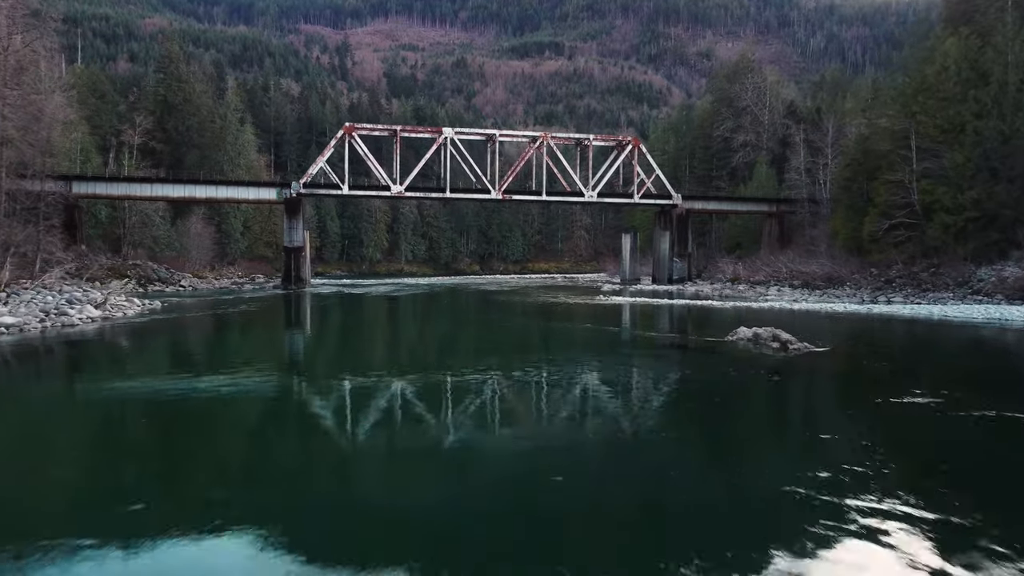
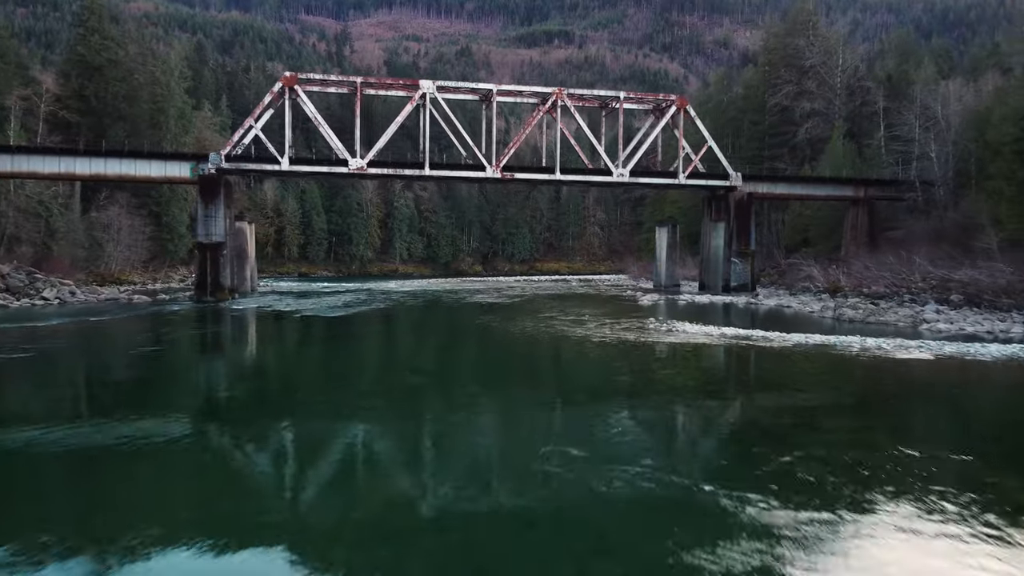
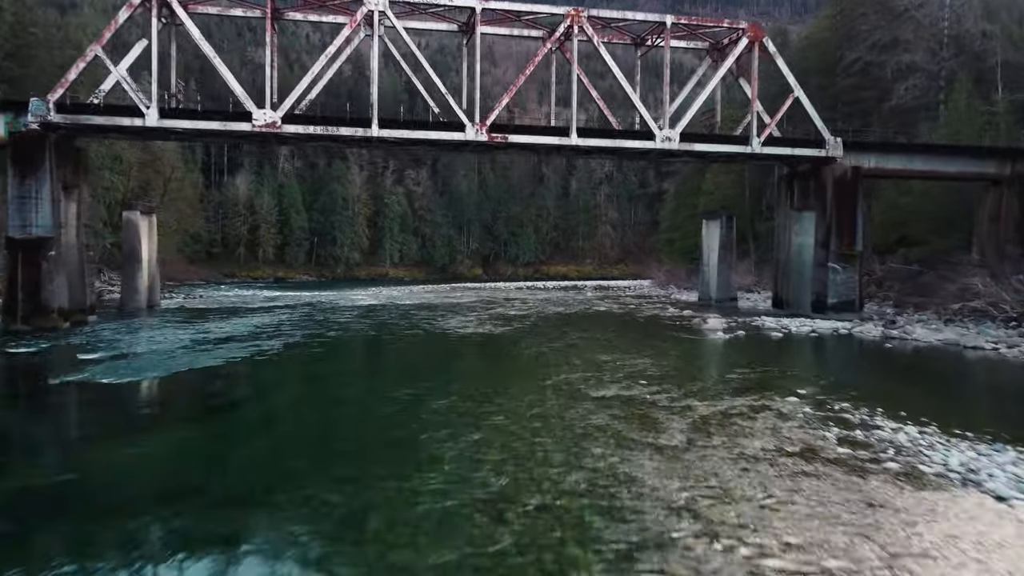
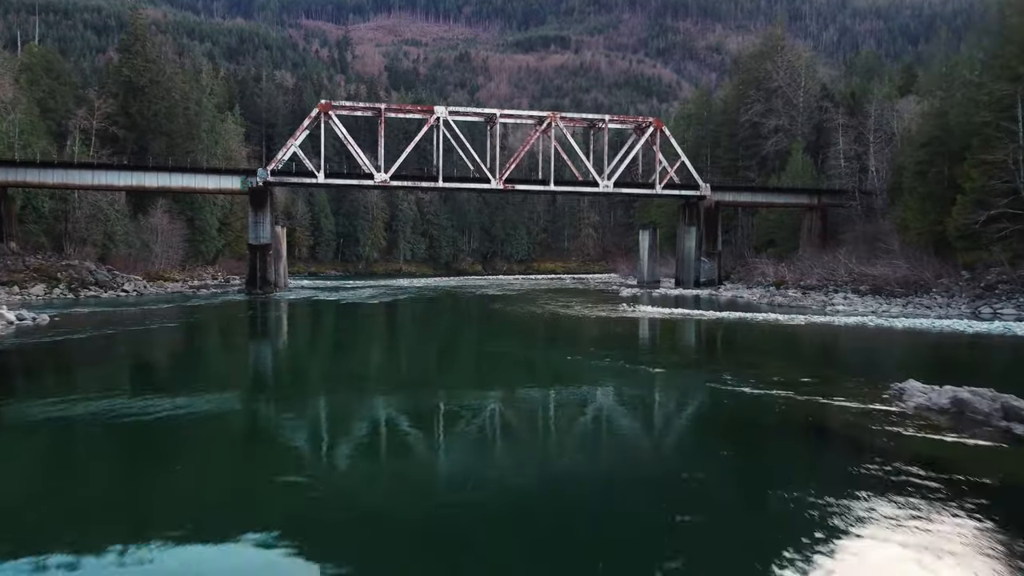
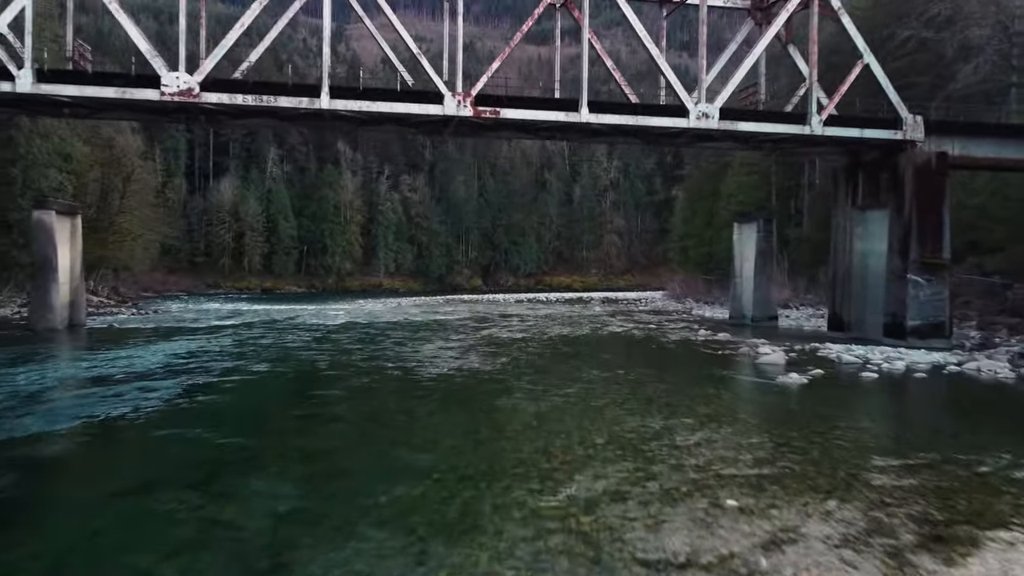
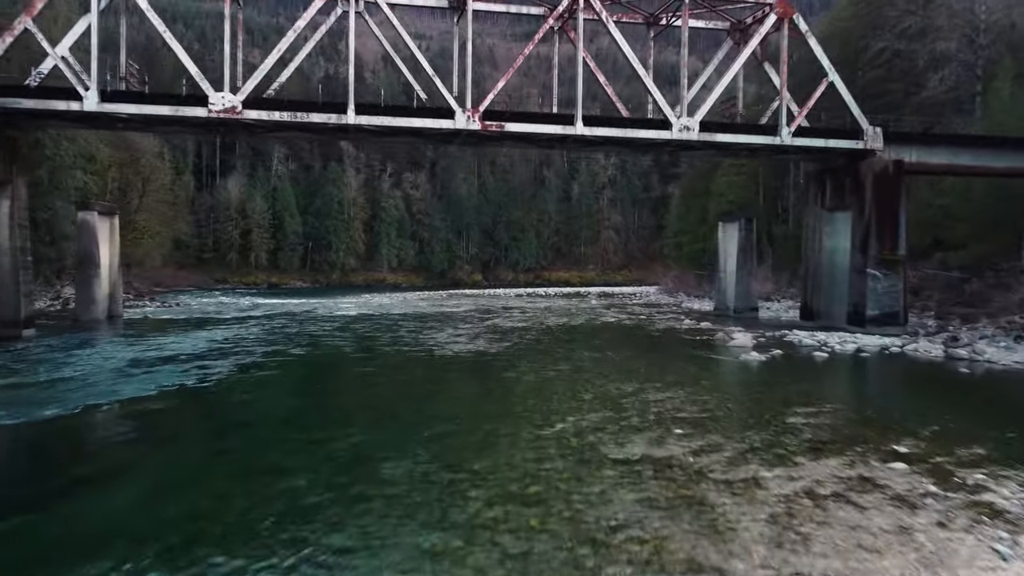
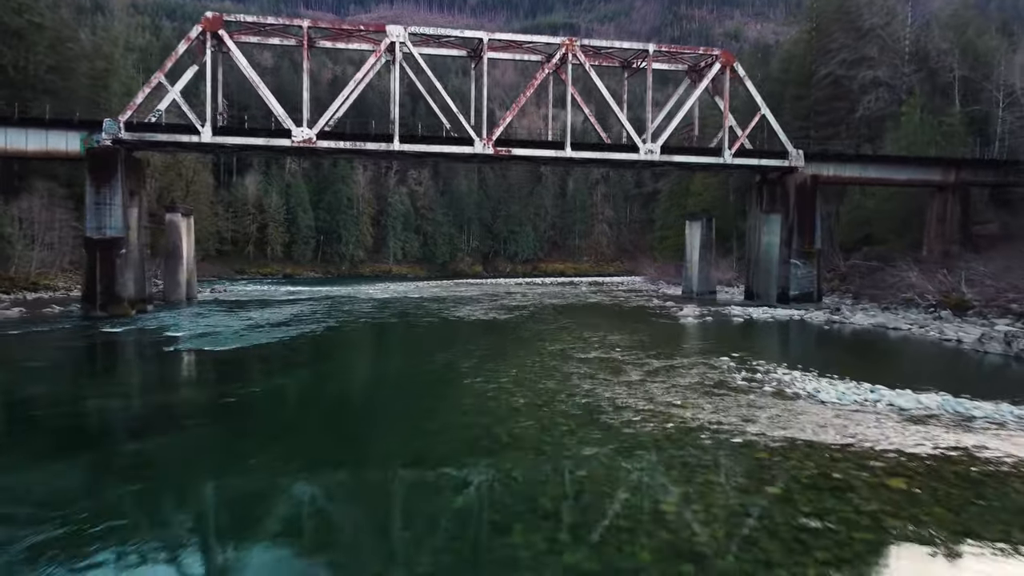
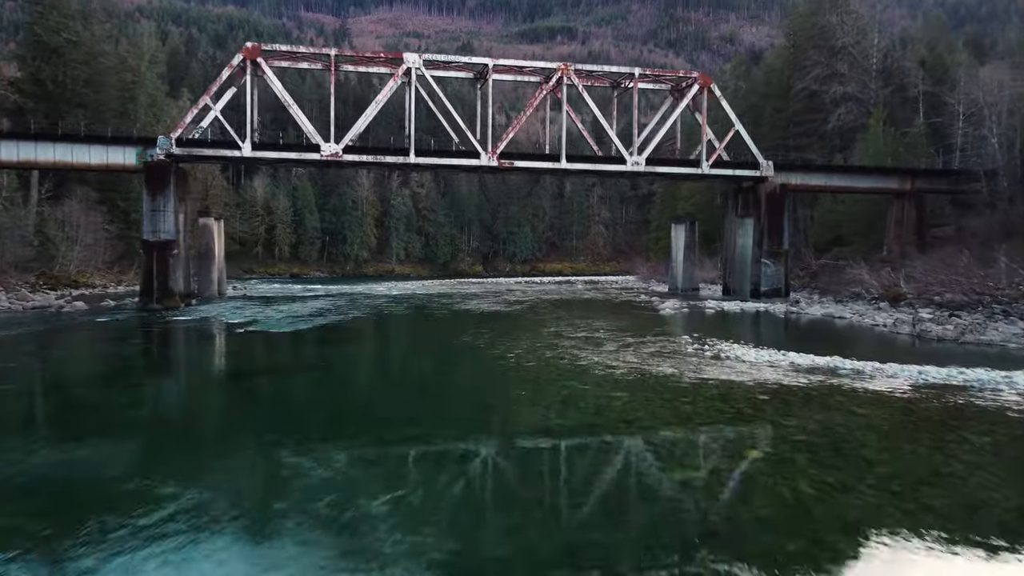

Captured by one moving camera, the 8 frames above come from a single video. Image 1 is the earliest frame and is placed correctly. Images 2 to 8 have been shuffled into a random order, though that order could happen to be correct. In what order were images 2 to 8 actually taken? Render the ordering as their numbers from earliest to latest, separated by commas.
4, 2, 8, 7, 3, 6, 5
